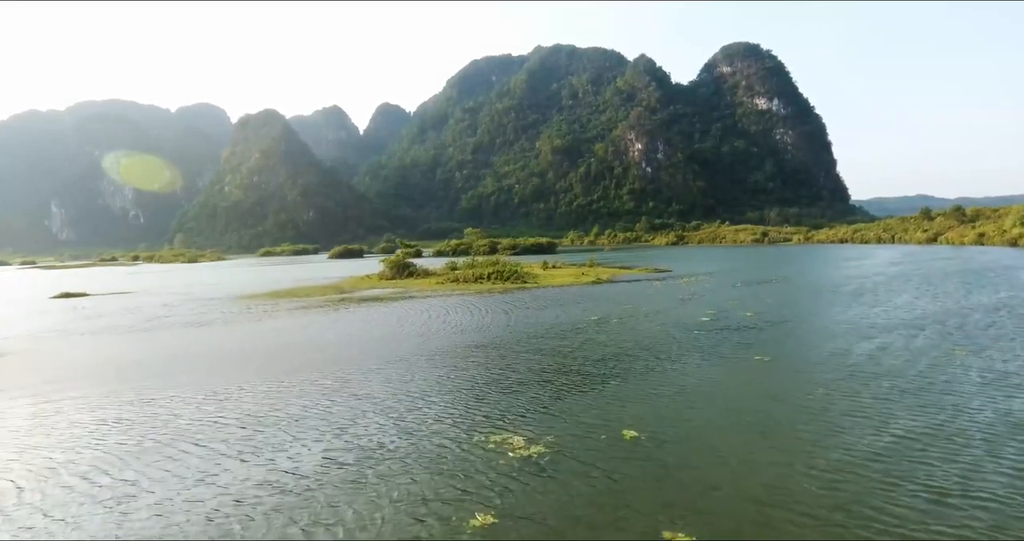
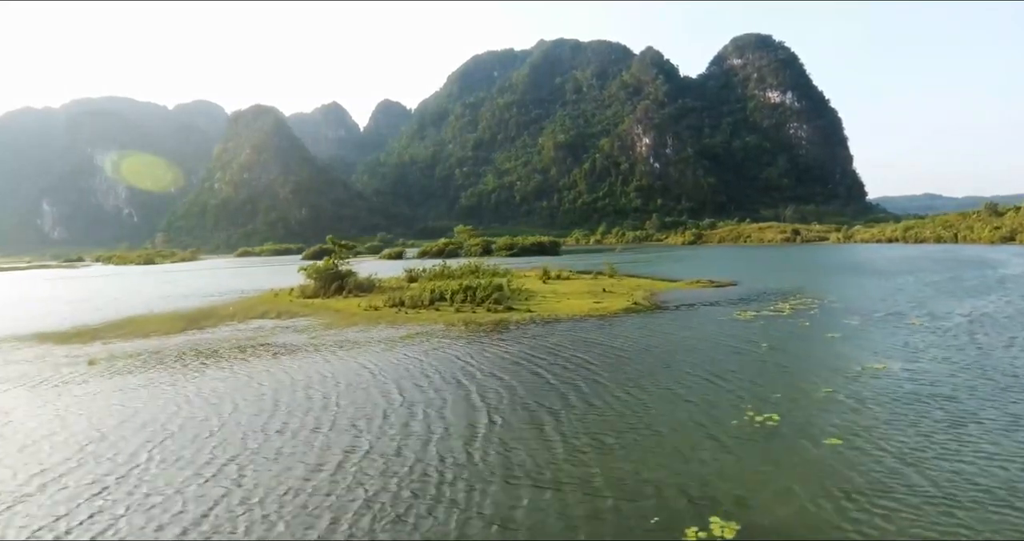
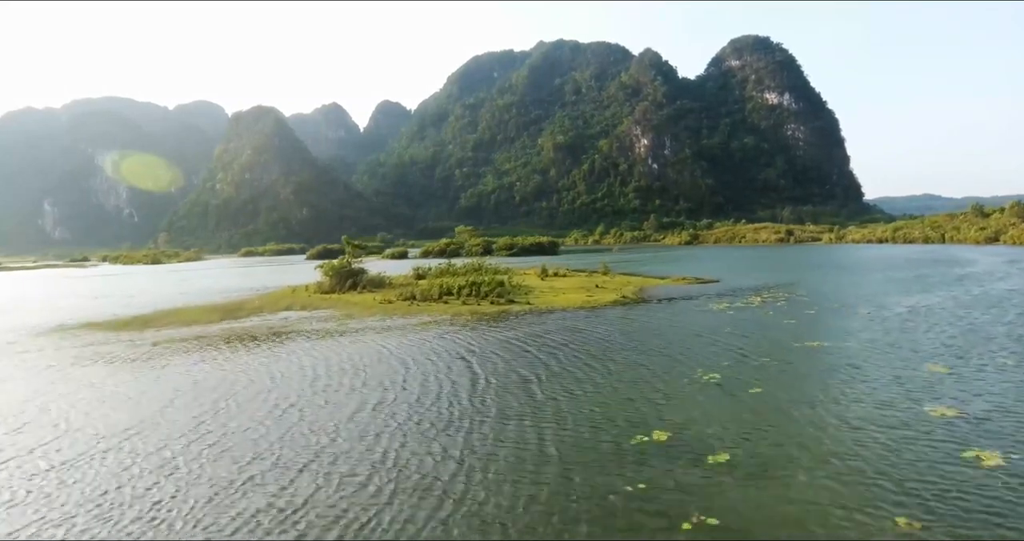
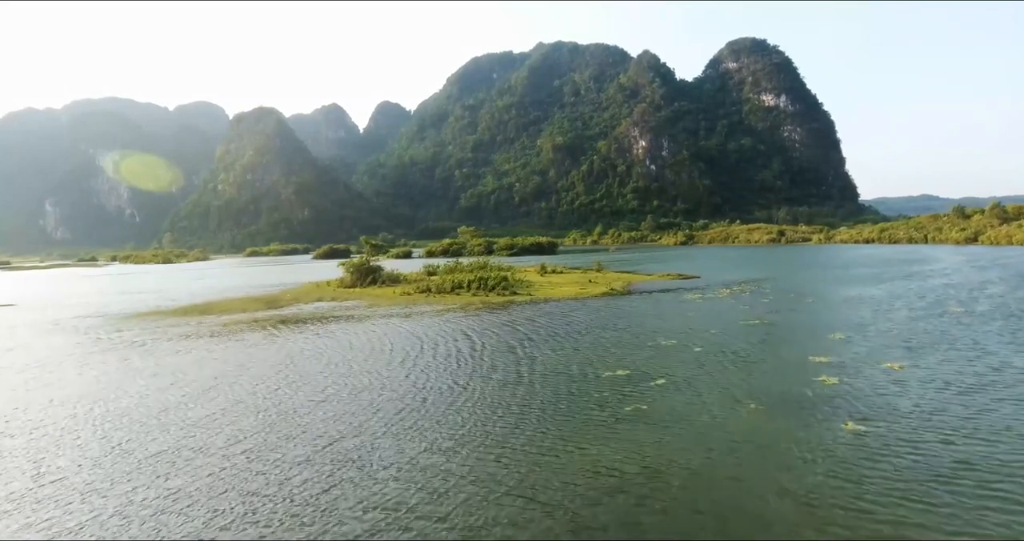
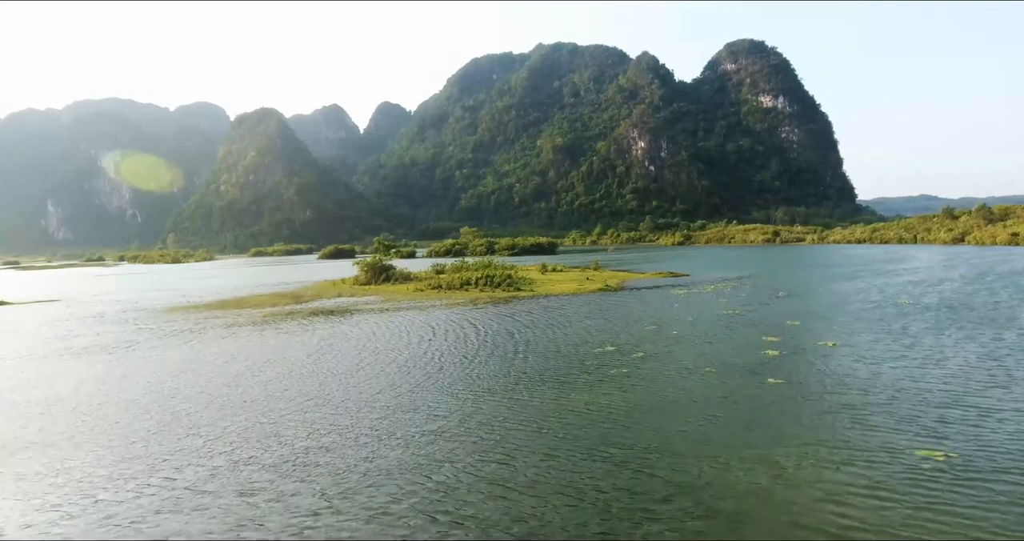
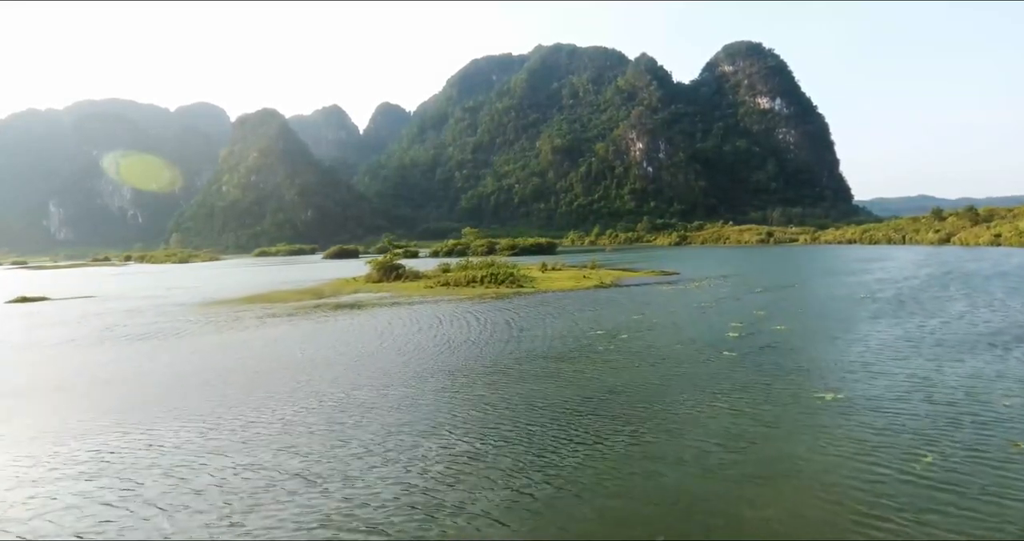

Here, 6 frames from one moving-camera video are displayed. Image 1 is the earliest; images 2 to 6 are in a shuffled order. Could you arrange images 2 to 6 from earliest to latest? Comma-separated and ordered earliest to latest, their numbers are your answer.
6, 5, 4, 3, 2
